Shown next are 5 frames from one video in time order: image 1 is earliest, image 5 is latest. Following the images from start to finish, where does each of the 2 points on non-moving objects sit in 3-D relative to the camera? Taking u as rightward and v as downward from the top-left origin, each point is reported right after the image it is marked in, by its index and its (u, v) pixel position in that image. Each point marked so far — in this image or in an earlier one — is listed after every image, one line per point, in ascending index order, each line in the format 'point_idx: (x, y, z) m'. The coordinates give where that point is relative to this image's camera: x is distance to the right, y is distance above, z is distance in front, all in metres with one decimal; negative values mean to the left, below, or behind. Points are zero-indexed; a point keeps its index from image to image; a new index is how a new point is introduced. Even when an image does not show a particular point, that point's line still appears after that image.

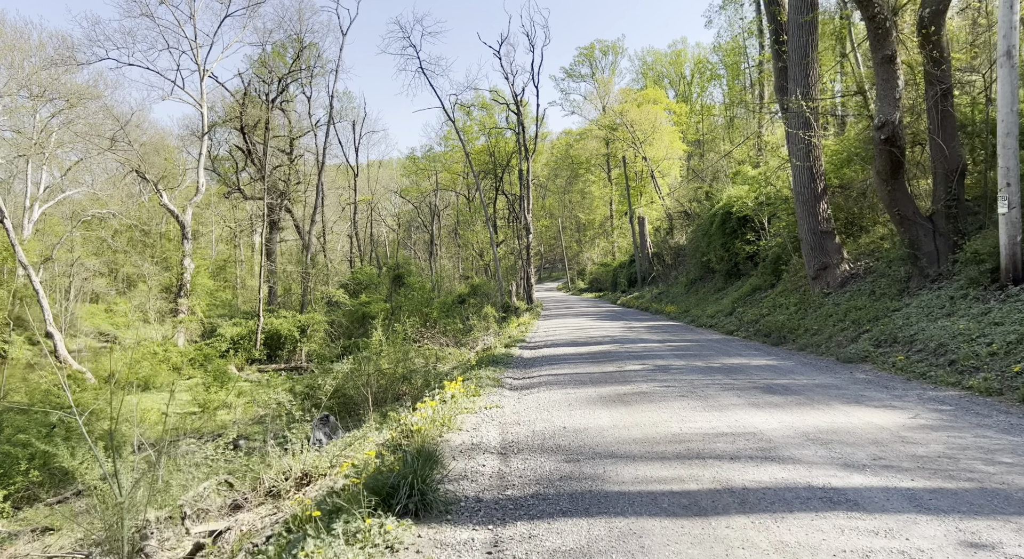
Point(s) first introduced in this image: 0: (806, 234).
0: (+6.0, +0.9, +13.5) m
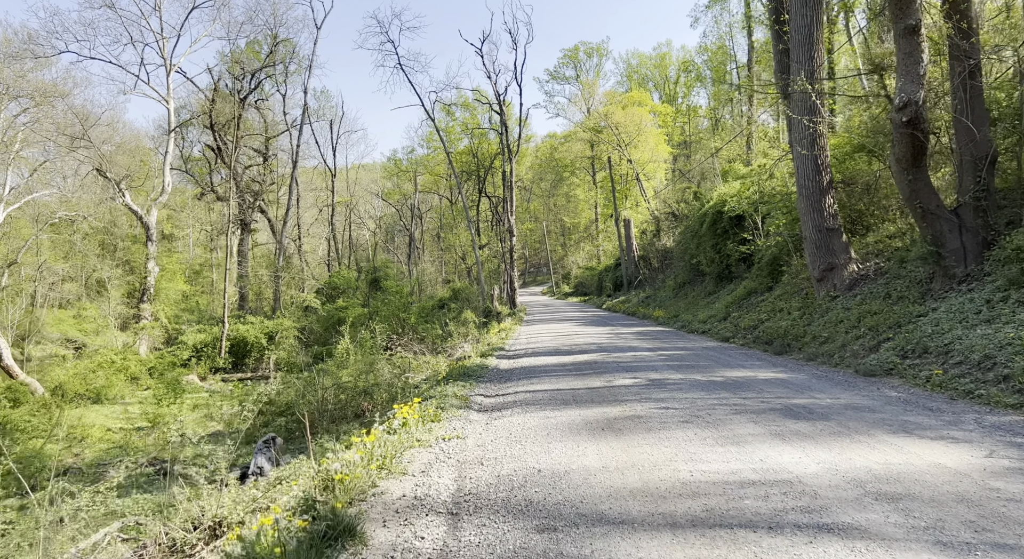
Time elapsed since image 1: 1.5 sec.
0: (+5.5, +0.9, +12.4) m
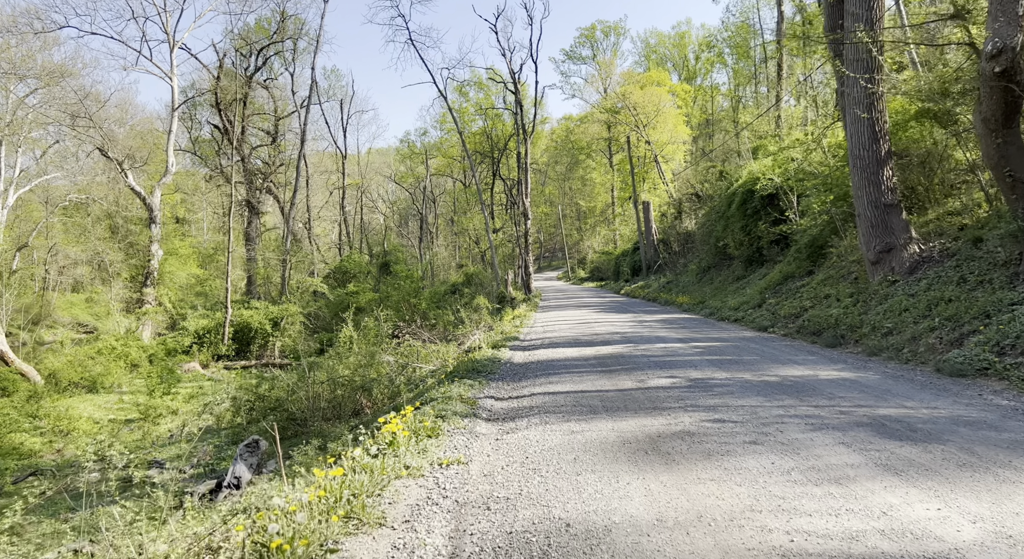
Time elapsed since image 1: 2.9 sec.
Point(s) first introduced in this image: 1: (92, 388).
0: (+5.8, +1.2, +10.9) m
1: (-12.1, -3.1, +19.0) m
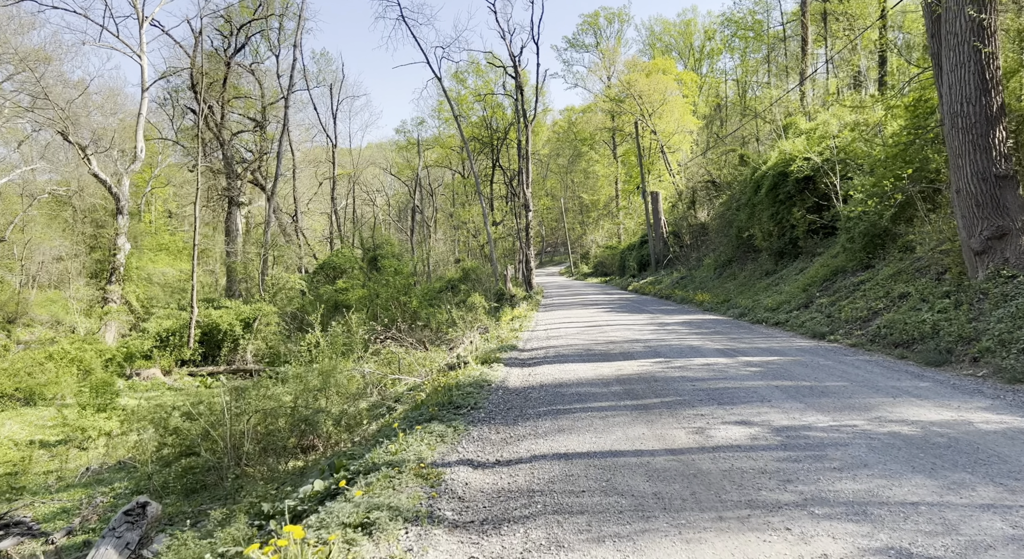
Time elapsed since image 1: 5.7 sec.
0: (+5.7, +1.2, +8.4) m
1: (-12.1, -3.0, +16.5) m
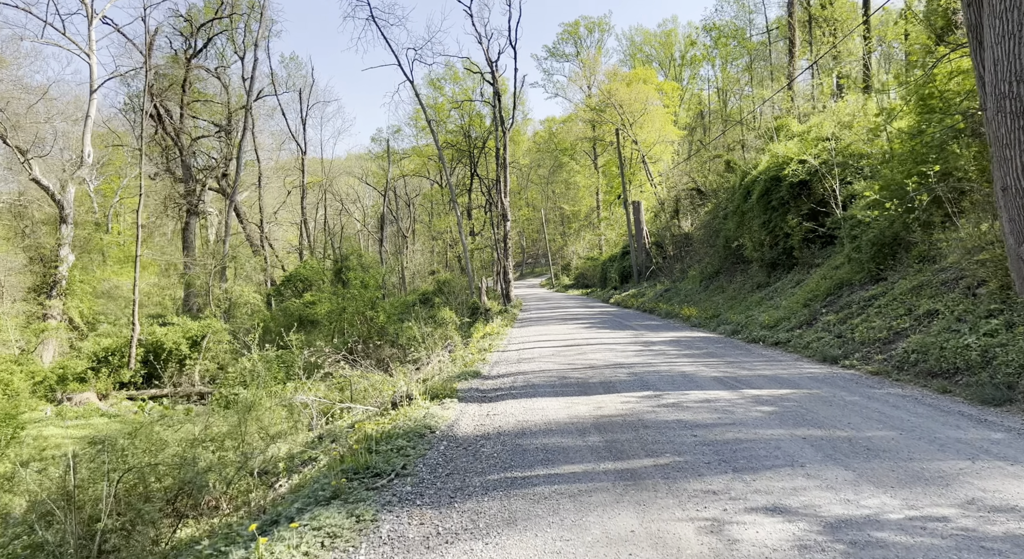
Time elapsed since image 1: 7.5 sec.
0: (+5.2, +1.1, +6.9) m
1: (-12.8, -3.4, +14.5) m
